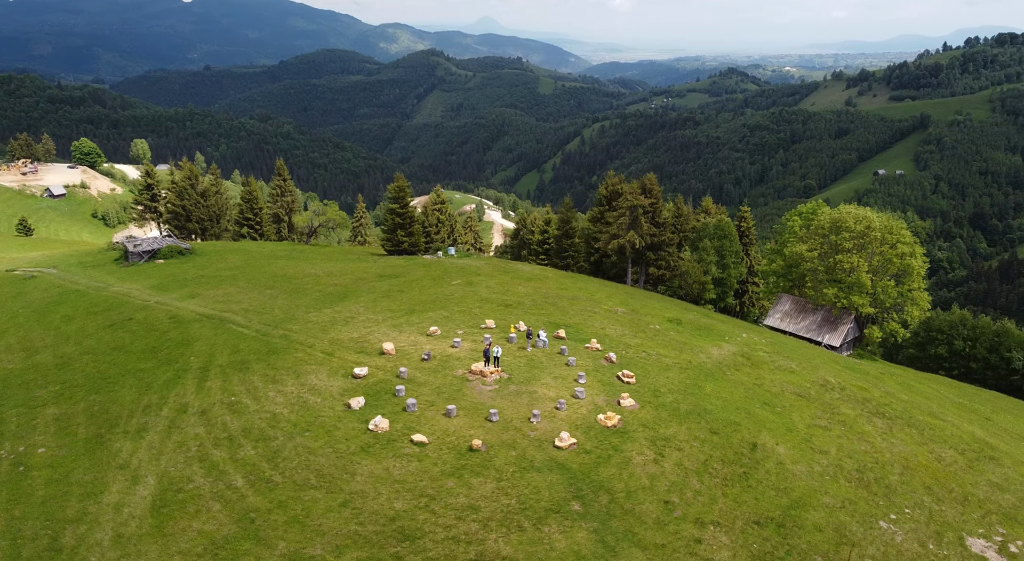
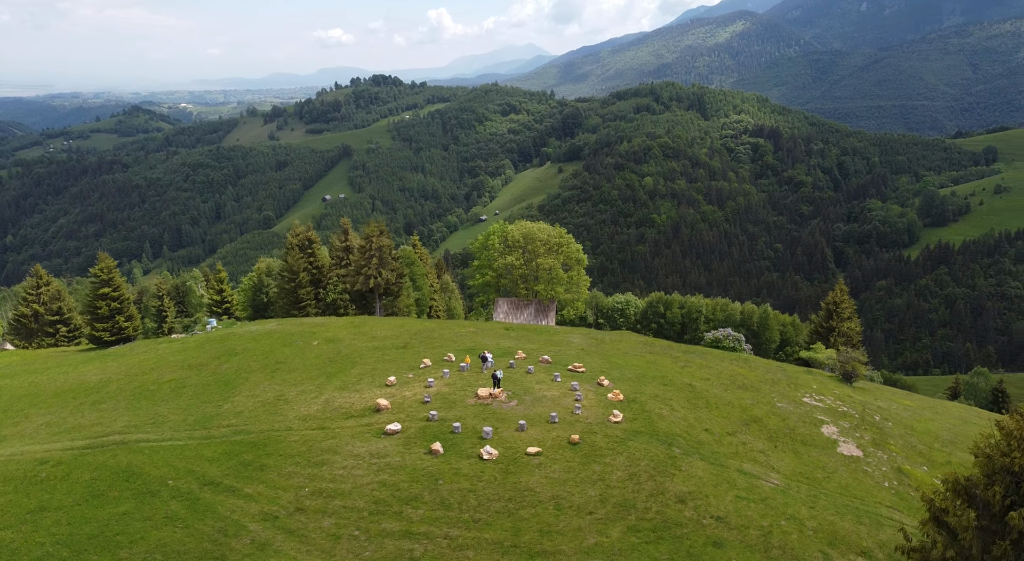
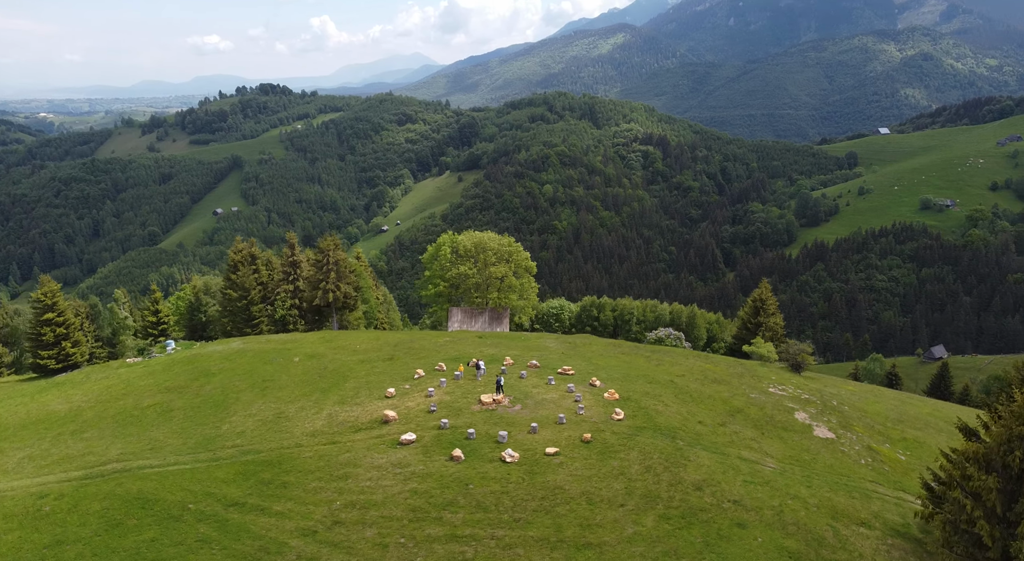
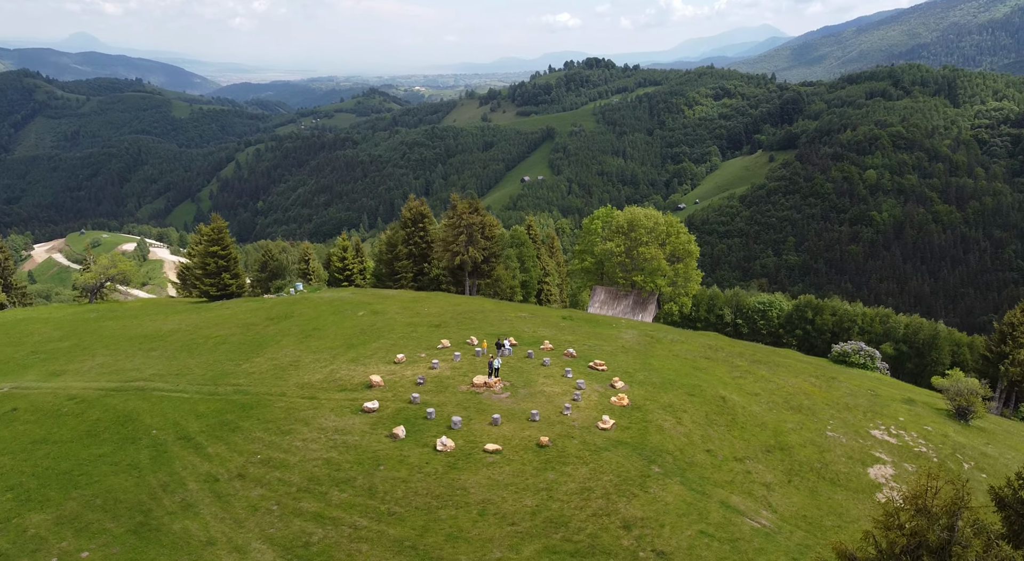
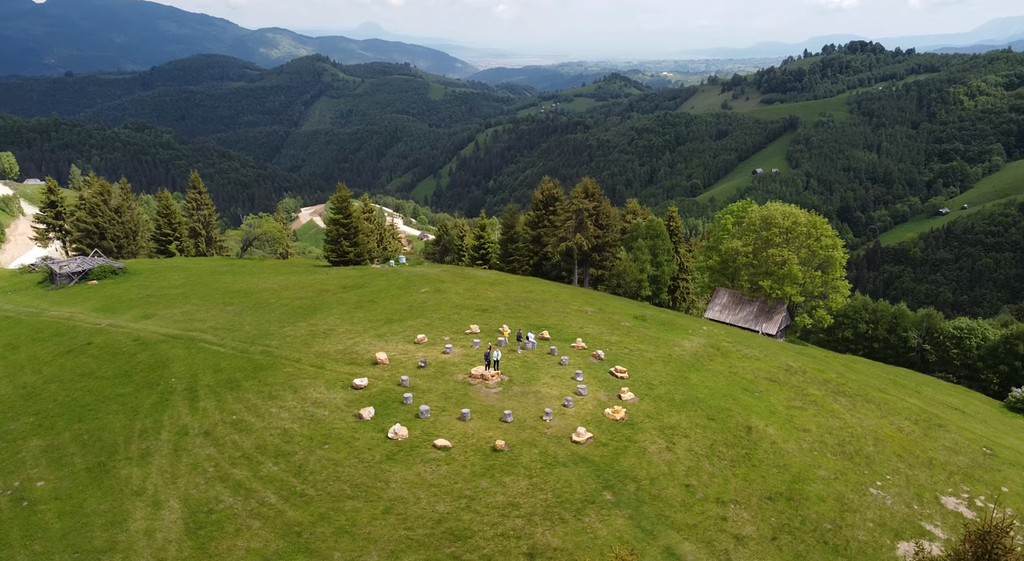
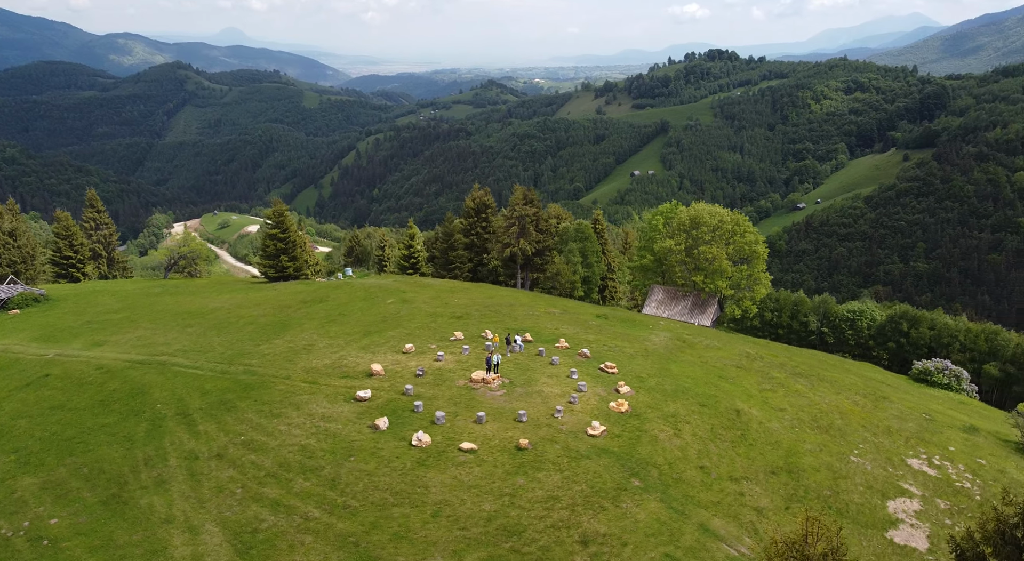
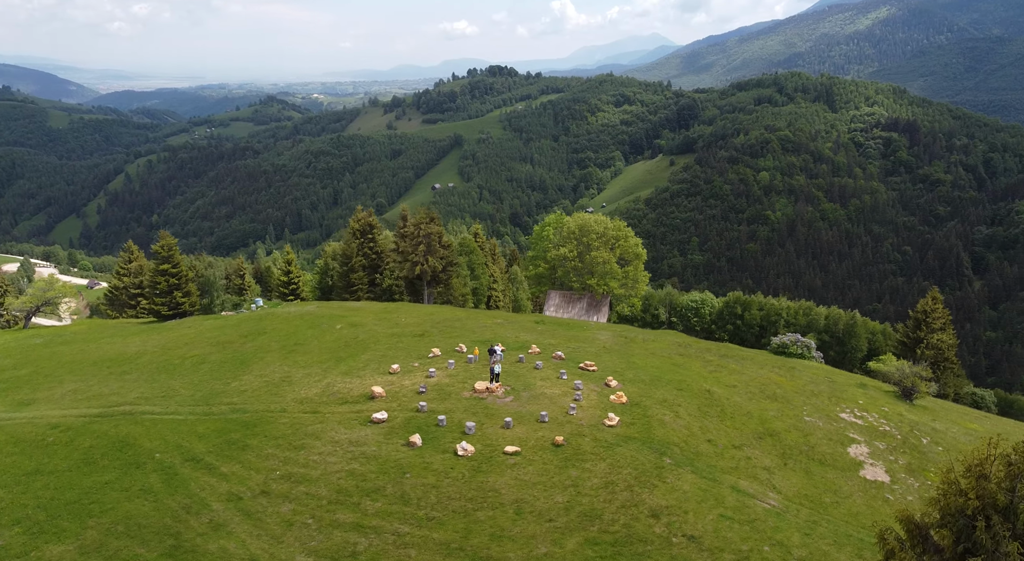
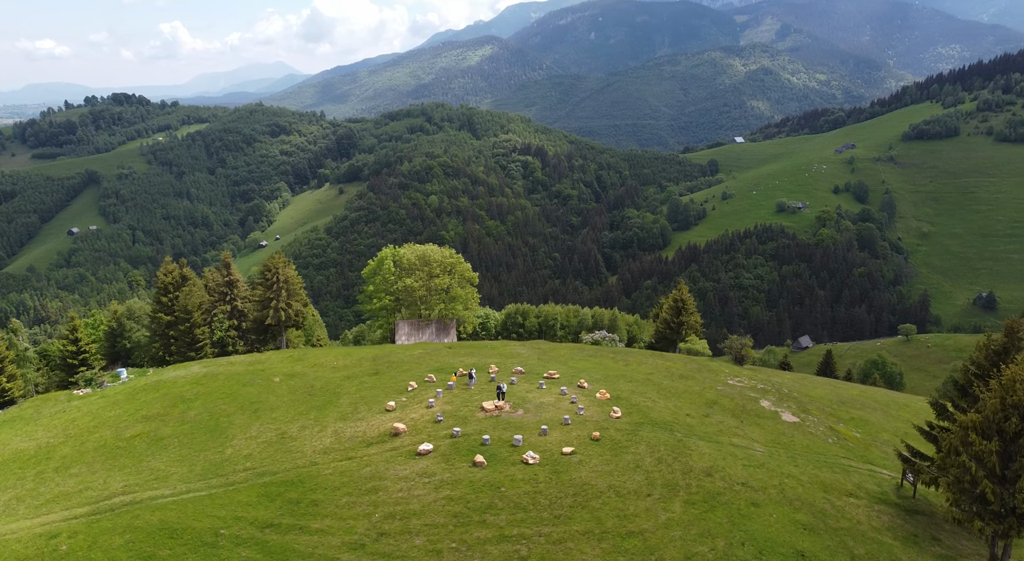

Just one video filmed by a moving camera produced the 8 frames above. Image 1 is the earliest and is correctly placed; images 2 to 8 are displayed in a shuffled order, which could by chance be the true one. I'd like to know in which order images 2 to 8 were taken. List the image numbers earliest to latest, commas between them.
5, 6, 4, 7, 2, 3, 8
